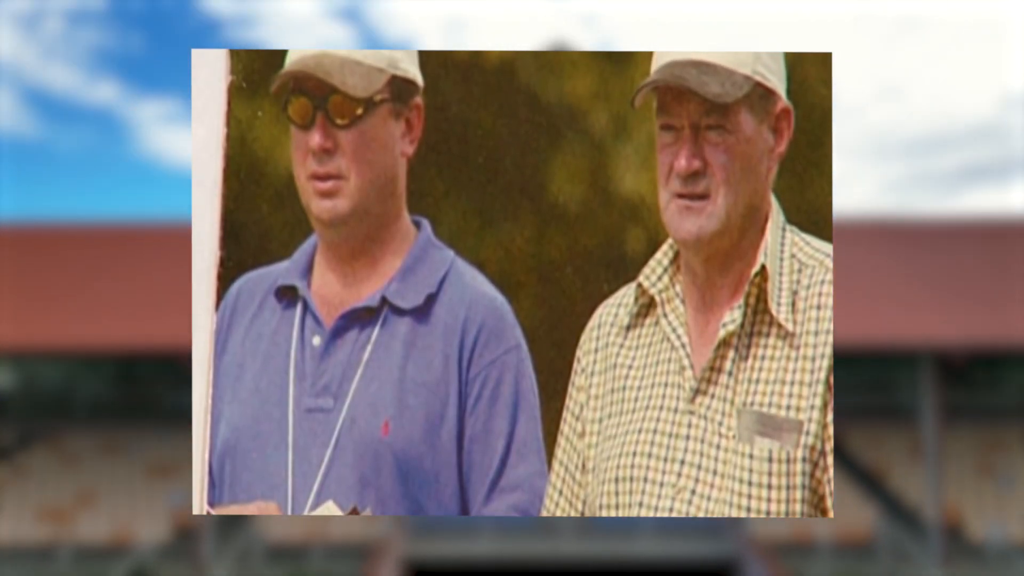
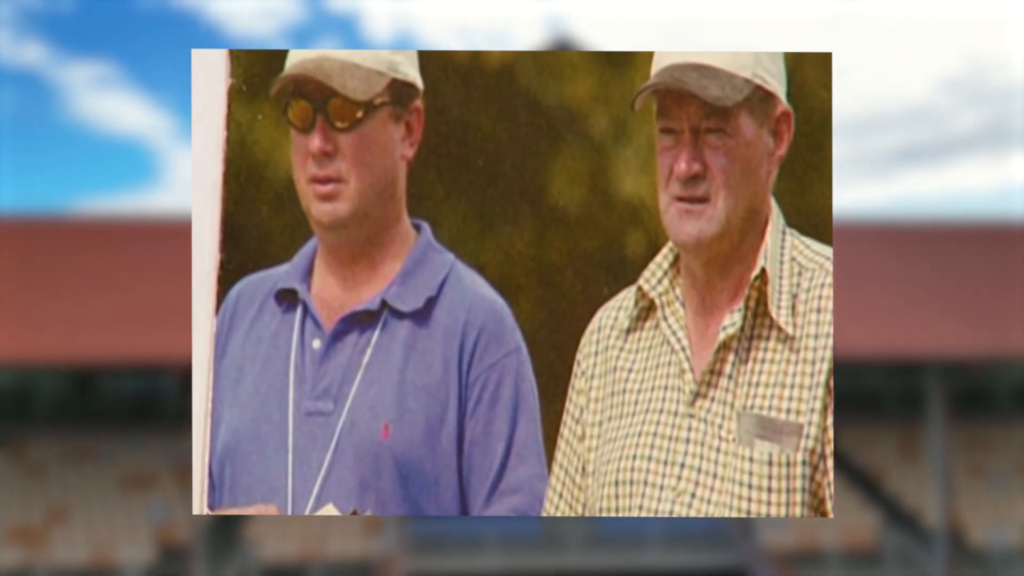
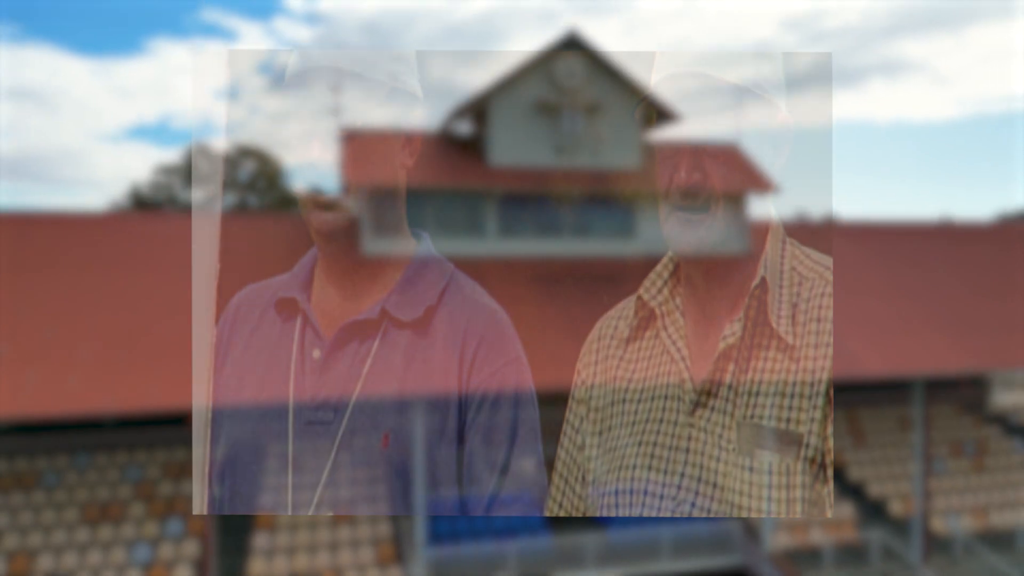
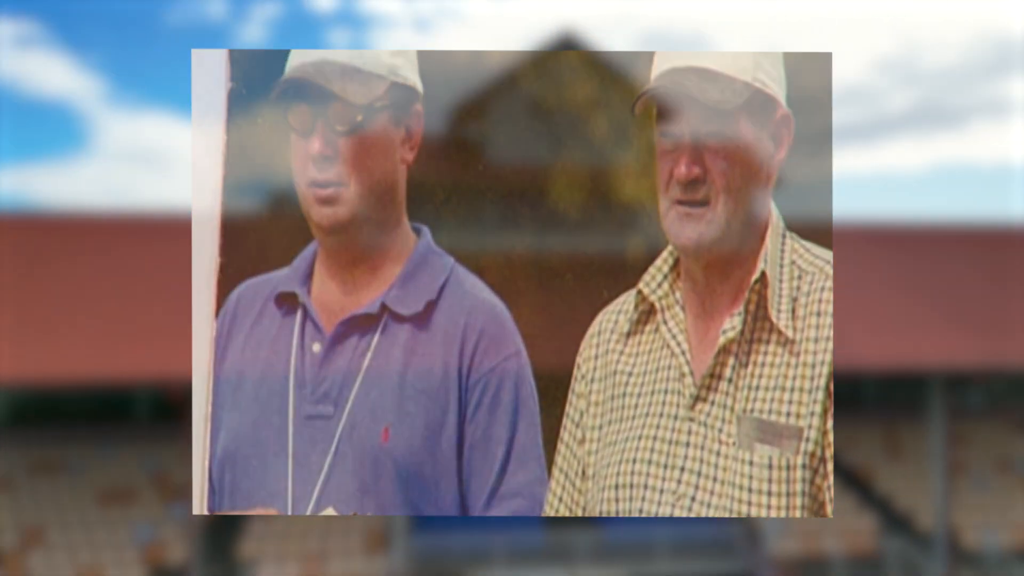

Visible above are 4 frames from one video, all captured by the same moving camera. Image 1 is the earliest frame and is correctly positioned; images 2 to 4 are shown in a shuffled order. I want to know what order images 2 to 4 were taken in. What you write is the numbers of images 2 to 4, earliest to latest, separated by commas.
2, 4, 3
